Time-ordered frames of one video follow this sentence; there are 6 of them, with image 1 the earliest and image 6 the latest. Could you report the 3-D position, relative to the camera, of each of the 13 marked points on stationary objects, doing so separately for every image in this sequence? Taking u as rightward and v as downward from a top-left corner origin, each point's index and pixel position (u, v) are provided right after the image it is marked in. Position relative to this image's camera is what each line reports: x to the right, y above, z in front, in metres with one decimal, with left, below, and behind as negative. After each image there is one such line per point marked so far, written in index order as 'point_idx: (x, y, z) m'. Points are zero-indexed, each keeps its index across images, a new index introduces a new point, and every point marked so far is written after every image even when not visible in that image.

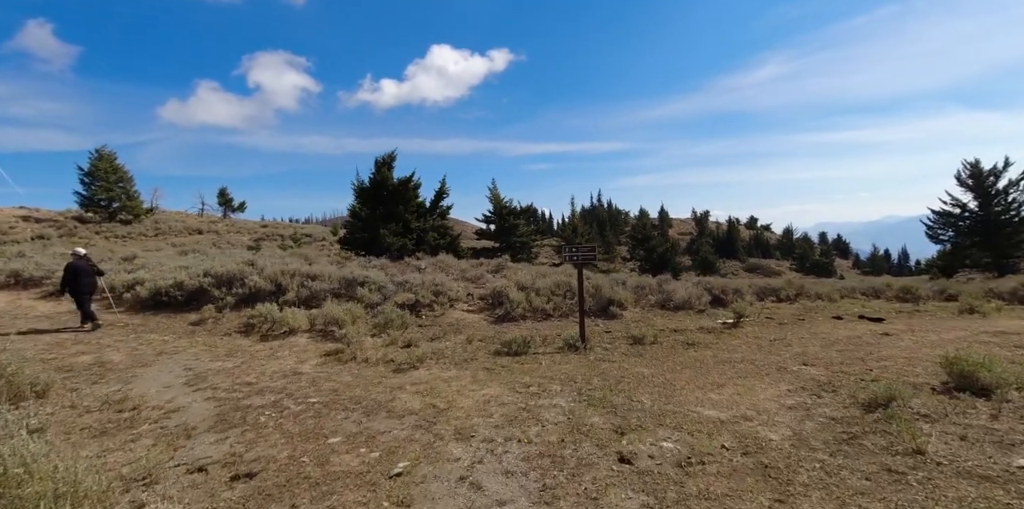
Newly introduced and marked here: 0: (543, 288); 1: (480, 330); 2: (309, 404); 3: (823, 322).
0: (+0.9, -1.0, +15.8) m
1: (-0.8, -1.8, +12.7) m
2: (-2.4, -1.8, +6.4) m
3: (+8.4, -1.9, +14.5) m
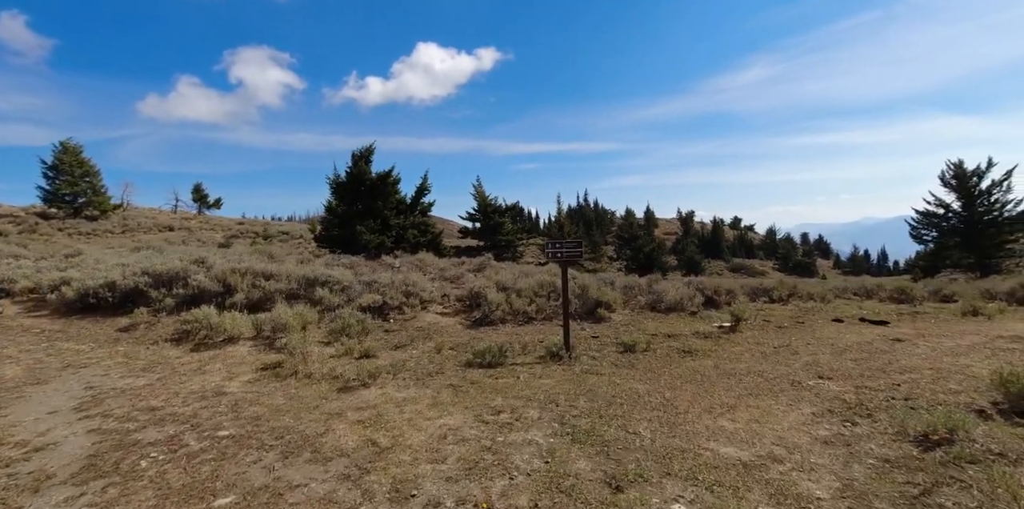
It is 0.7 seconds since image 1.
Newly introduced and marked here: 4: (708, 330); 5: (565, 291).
0: (+0.3, -0.9, +14.5) m
1: (-1.3, -1.7, +11.4) m
2: (-2.8, -1.7, +5.0) m
3: (+7.8, -1.8, +13.4) m
4: (+4.4, -1.7, +12.0) m
5: (+1.0, -0.7, +10.6) m
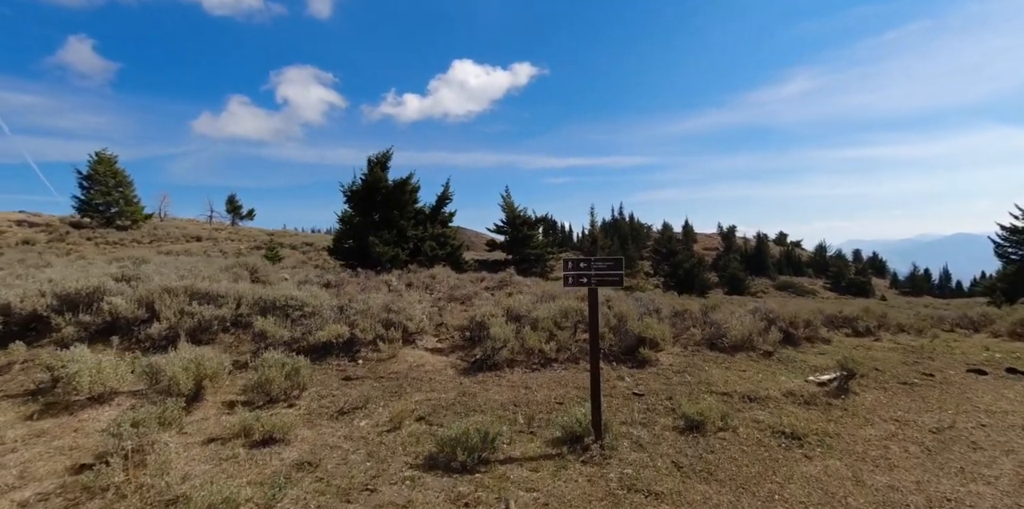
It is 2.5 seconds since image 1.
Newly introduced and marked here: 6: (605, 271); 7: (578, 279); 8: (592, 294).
0: (+0.7, -1.3, +11.1) m
1: (-1.1, -2.0, +8.0) m
2: (-3.1, -1.9, +1.8) m
3: (+8.1, -2.3, +9.5) m
4: (+4.5, -2.1, +8.3) m
5: (+1.1, -1.0, +7.2) m
6: (+1.3, -0.2, +7.1) m
7: (+0.9, -0.3, +7.2) m
8: (+1.1, -0.5, +7.3) m
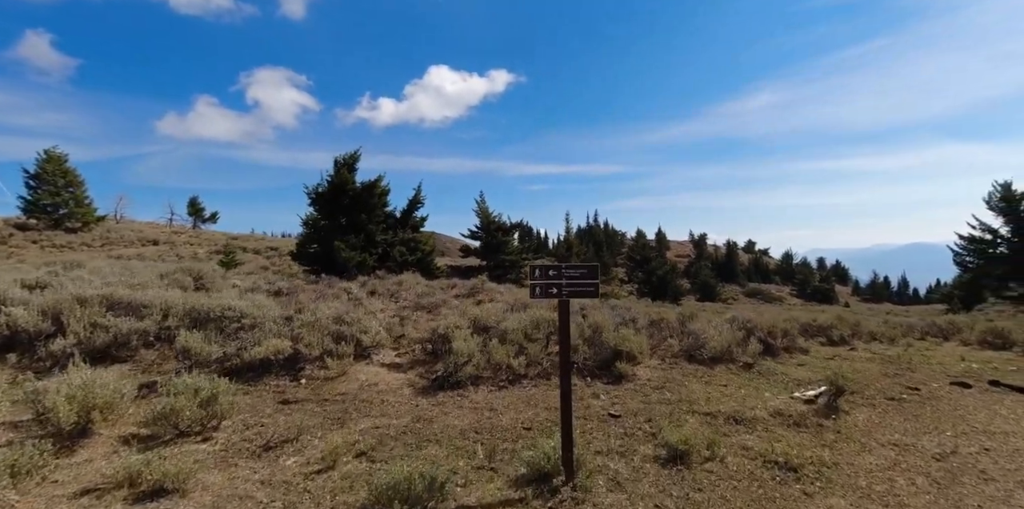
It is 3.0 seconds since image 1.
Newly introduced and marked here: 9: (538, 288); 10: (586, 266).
0: (0.0, -1.4, +10.2) m
1: (-1.7, -2.1, +7.1) m
2: (-3.3, -1.9, +0.8) m
3: (+7.5, -2.4, +9.0) m
4: (+4.0, -2.2, +7.6) m
5: (+0.6, -1.1, +6.3) m
6: (+0.8, -0.3, +6.3) m
7: (+0.4, -0.4, +6.3) m
8: (+0.6, -0.6, +6.4) m
9: (+0.3, -0.4, +6.4) m
10: (+0.8, -0.1, +6.2) m
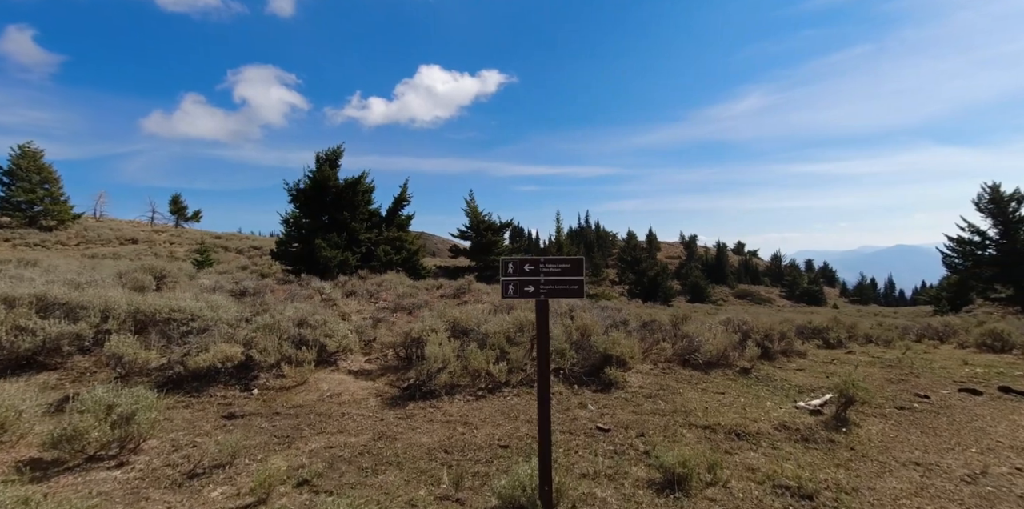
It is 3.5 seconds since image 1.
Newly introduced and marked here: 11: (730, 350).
0: (-0.4, -1.4, +9.4) m
1: (-2.0, -2.1, +6.2) m
2: (-3.4, -1.8, -0.1) m
3: (+7.1, -2.4, +8.3) m
4: (+3.7, -2.1, +6.9) m
5: (+0.3, -1.0, +5.5) m
6: (+0.5, -0.2, +5.5) m
7: (+0.1, -0.3, +5.5) m
8: (+0.3, -0.5, +5.6) m
9: (0.0, -0.3, +5.6) m
10: (+0.6, -0.1, +5.5) m
11: (+4.5, -2.0, +11.0) m
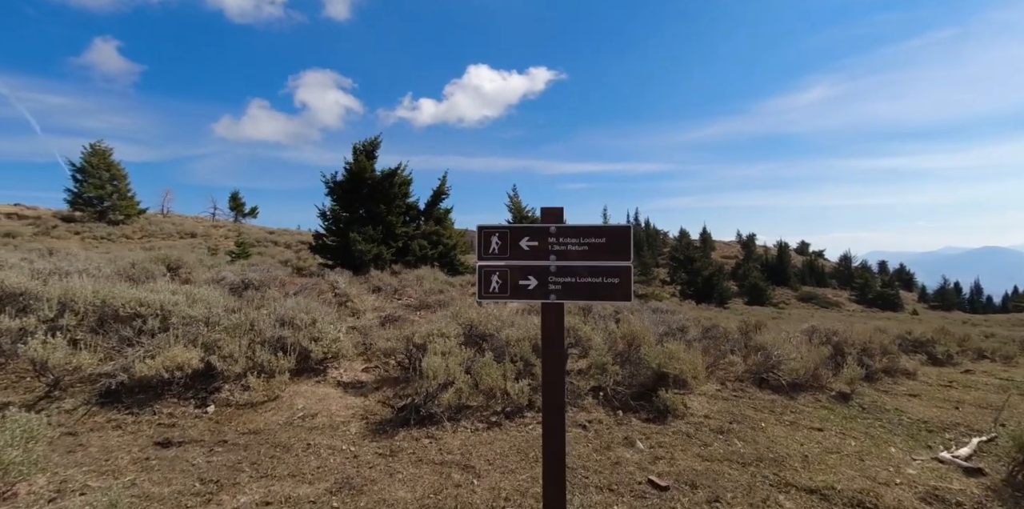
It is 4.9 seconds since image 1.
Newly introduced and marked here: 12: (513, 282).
0: (+0.1, -1.2, +7.6) m
1: (-1.8, -1.9, +4.5) m
2: (-3.9, -1.6, -1.6) m
3: (+7.4, -2.3, +5.7) m
4: (+3.8, -2.0, +4.6) m
5: (+0.4, -0.9, +3.6) m
6: (+0.6, -0.1, +3.6) m
7: (+0.2, -0.2, +3.6) m
8: (+0.4, -0.4, +3.7) m
9: (+0.1, -0.2, +3.7) m
10: (+0.6, +0.1, +3.5) m
11: (+5.0, -1.8, +8.7) m
12: (+0.2, -0.2, +3.6) m
